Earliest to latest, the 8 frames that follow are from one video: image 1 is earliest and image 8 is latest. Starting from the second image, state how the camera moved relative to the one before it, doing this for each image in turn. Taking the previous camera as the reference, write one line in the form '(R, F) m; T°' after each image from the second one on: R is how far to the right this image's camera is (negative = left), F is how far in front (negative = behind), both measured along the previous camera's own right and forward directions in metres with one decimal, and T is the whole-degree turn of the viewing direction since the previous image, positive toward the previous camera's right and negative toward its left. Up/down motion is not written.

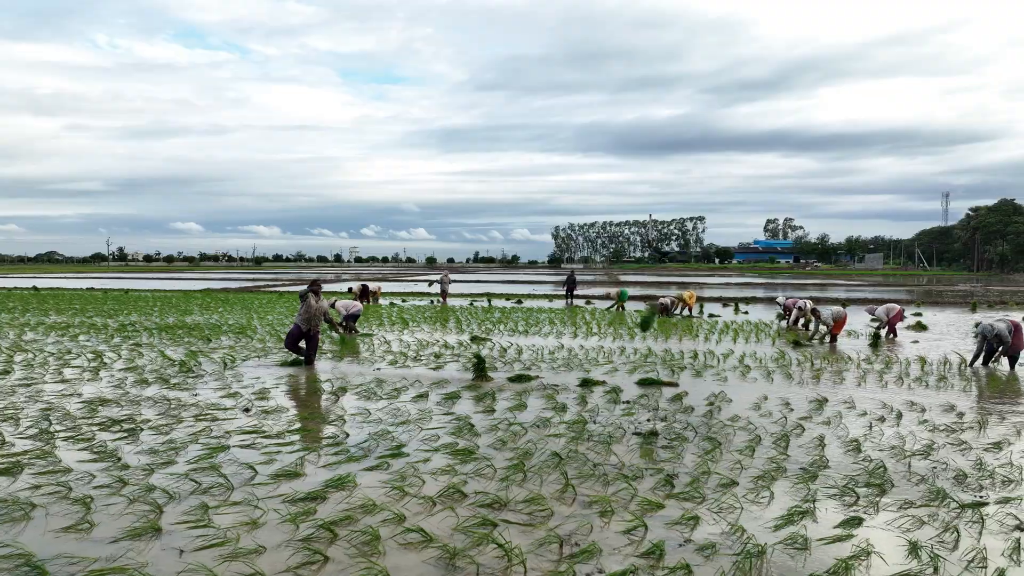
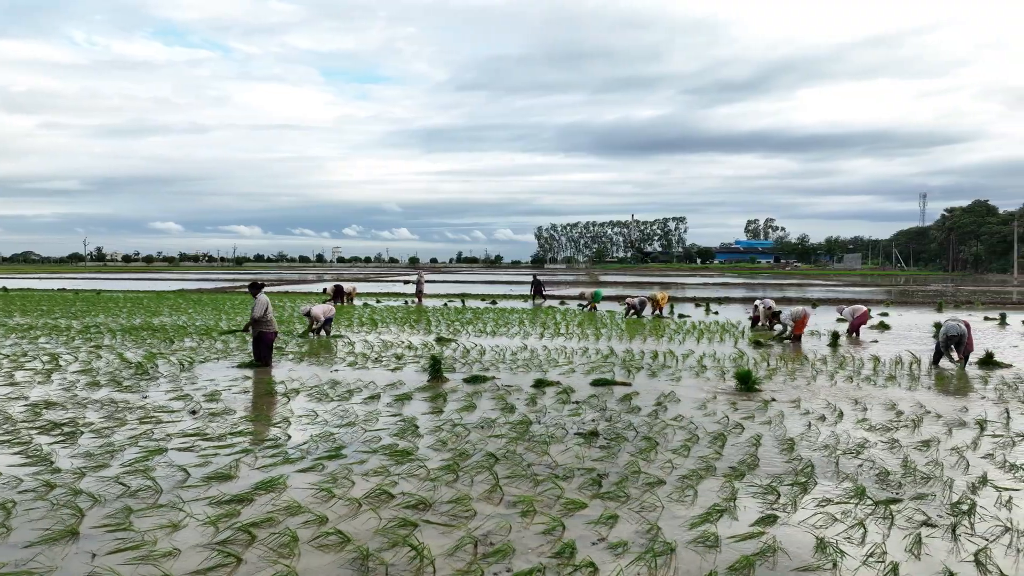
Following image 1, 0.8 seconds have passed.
(+0.4, -0.1) m; +1°
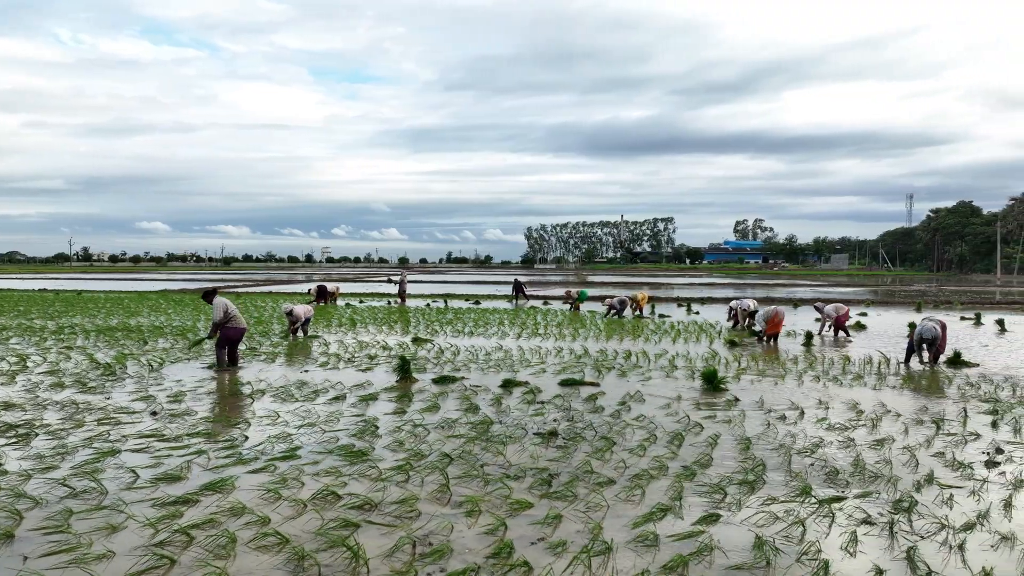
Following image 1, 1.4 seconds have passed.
(+0.3, 0.0) m; +1°
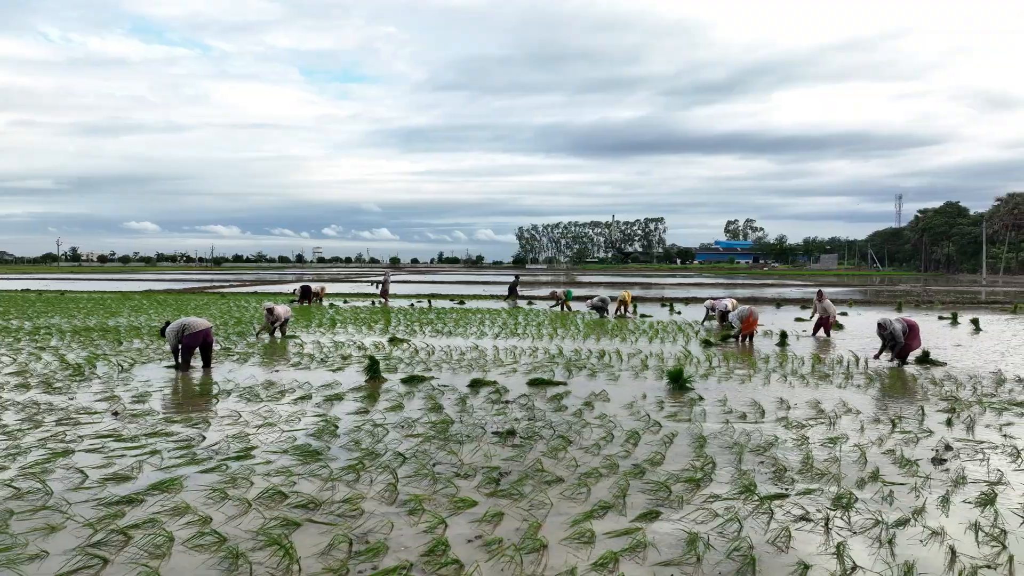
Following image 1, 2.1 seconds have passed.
(+0.3, 0.0) m; +1°
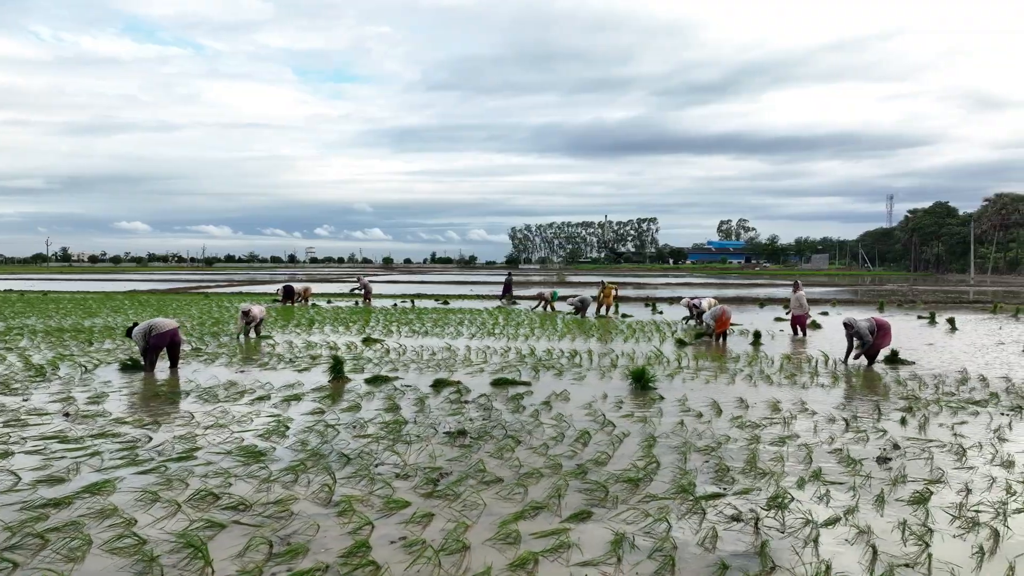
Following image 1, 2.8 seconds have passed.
(+0.4, 0.0) m; +1°
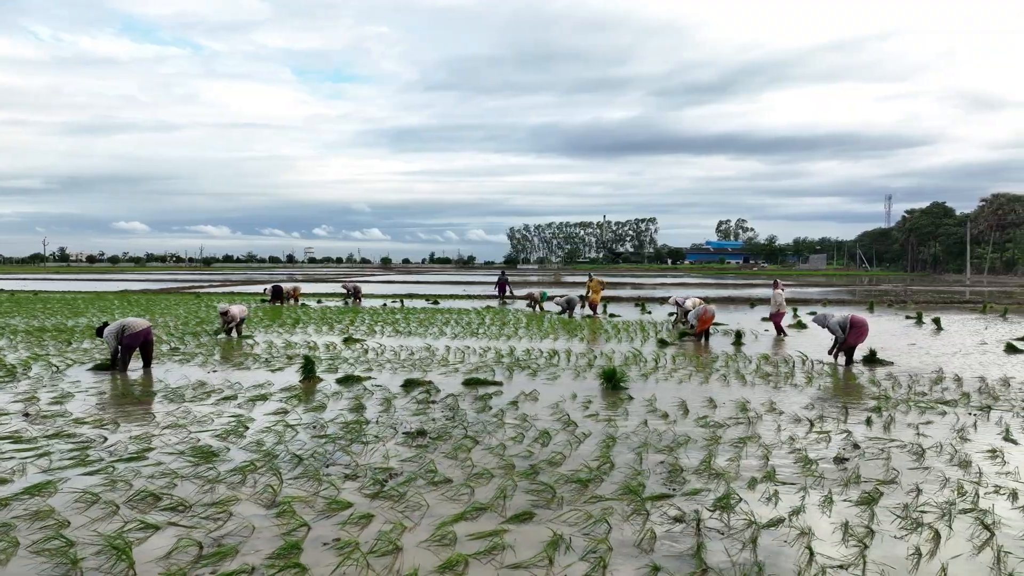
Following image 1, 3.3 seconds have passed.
(+0.4, 0.0) m; 0°
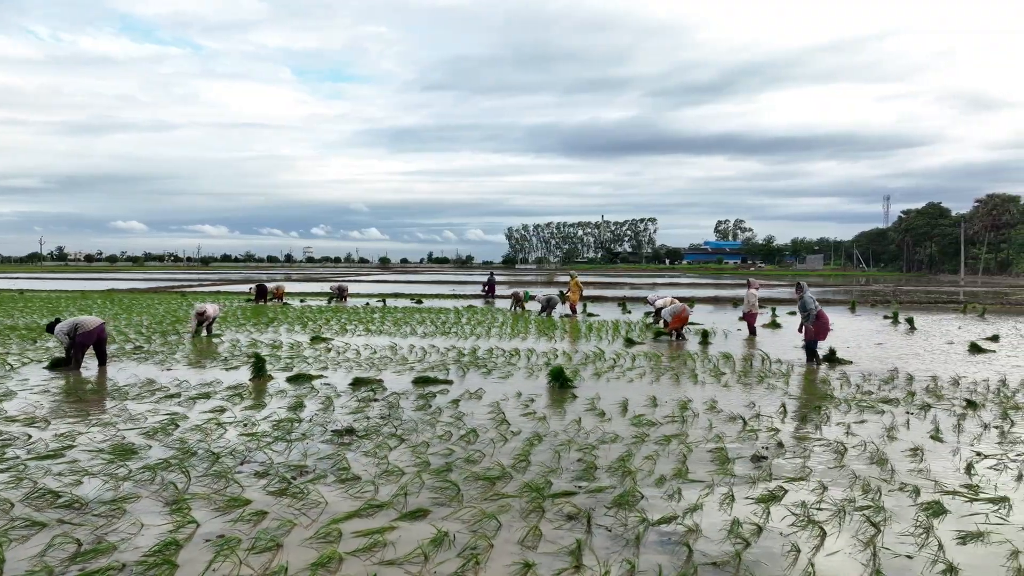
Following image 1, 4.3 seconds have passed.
(+0.7, 0.0) m; 0°
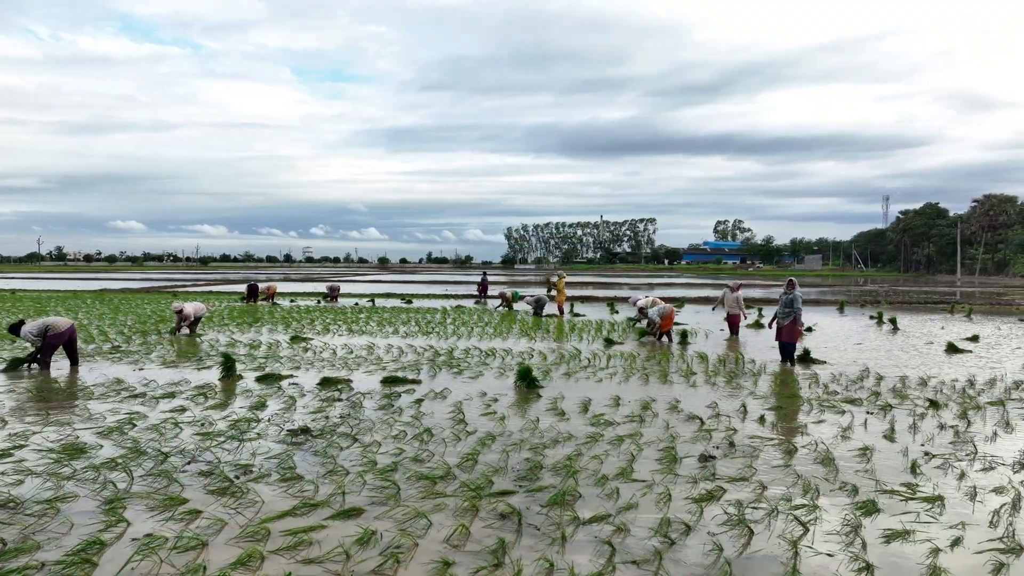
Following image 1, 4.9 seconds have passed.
(+0.4, 0.0) m; 0°
